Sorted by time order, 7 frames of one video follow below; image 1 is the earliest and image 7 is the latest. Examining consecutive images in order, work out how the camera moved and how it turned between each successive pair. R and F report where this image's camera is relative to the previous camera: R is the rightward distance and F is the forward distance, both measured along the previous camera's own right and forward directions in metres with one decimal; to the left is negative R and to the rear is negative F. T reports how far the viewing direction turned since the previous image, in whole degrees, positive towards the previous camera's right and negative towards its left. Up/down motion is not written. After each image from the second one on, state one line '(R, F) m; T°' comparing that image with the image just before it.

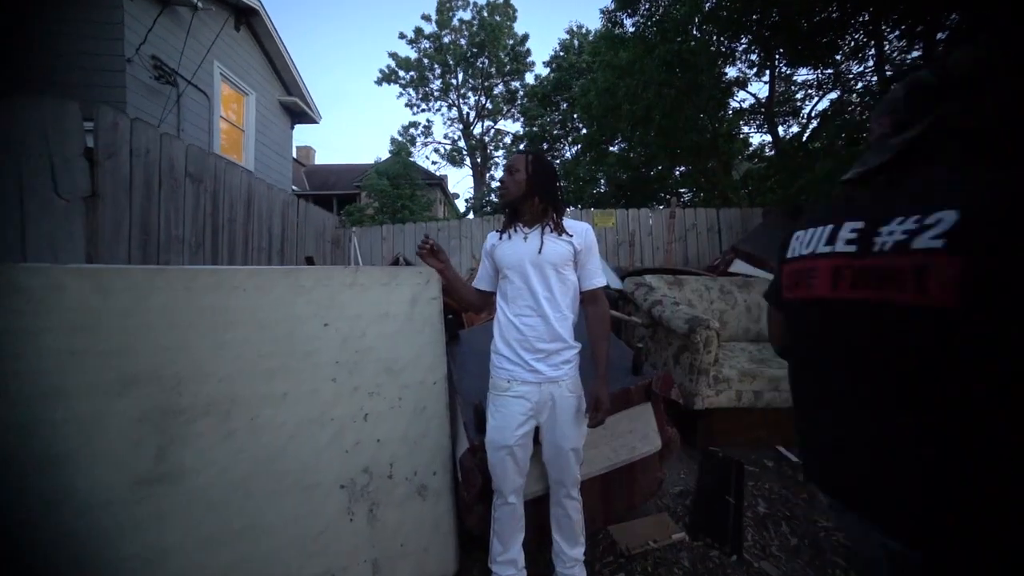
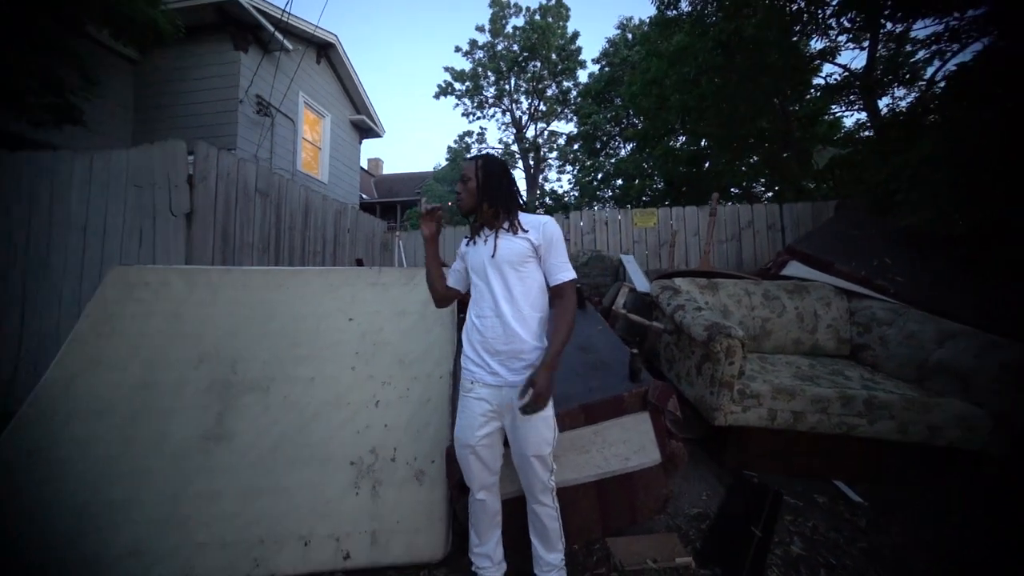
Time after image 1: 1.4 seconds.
(+0.4, 0.0) m; -10°
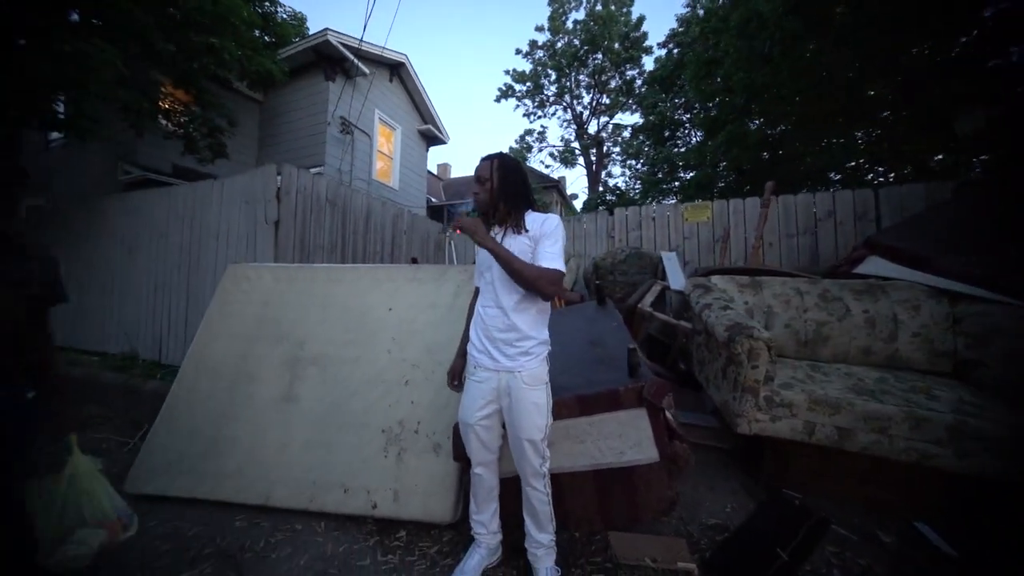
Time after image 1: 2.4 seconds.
(+0.4, -0.1) m; -12°
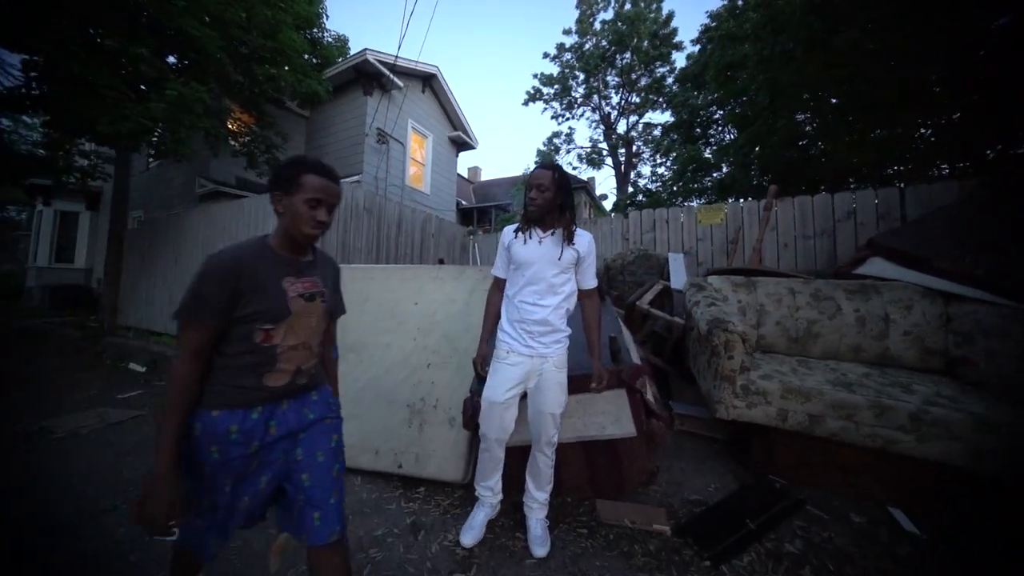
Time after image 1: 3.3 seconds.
(+0.2, -0.4) m; -5°
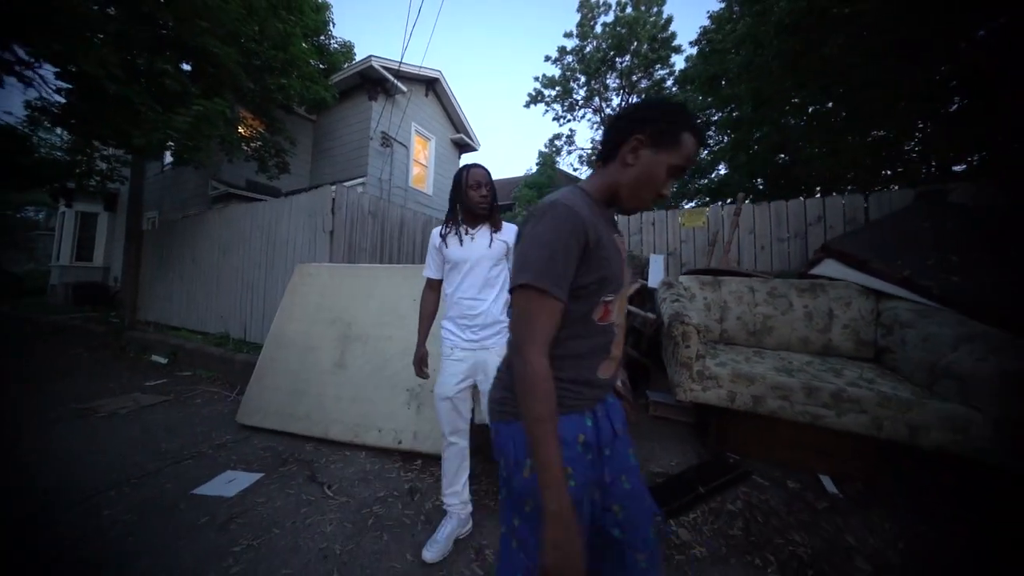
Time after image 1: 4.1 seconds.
(+0.2, -0.4) m; -1°
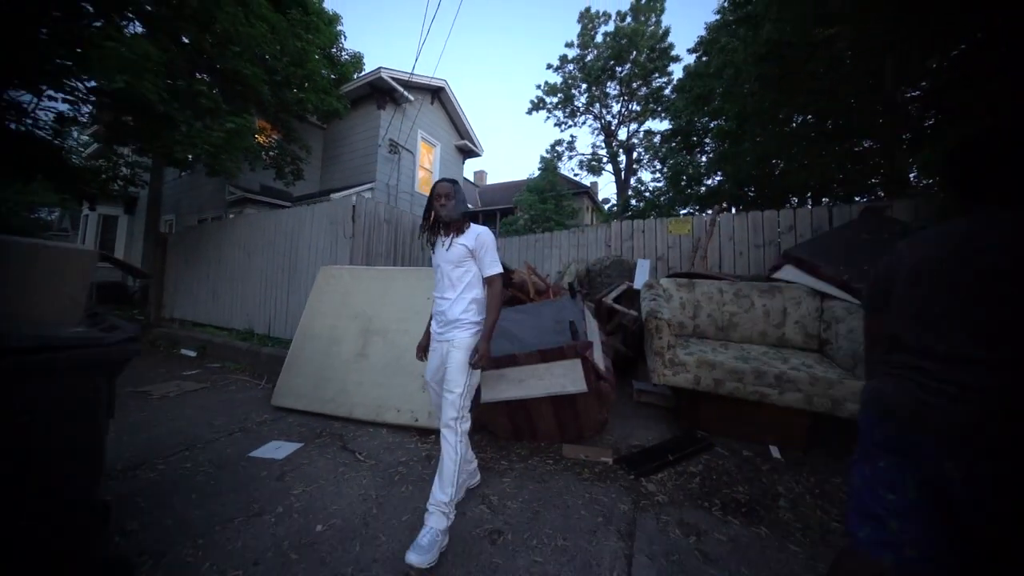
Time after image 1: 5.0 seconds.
(0.0, -0.5) m; 0°
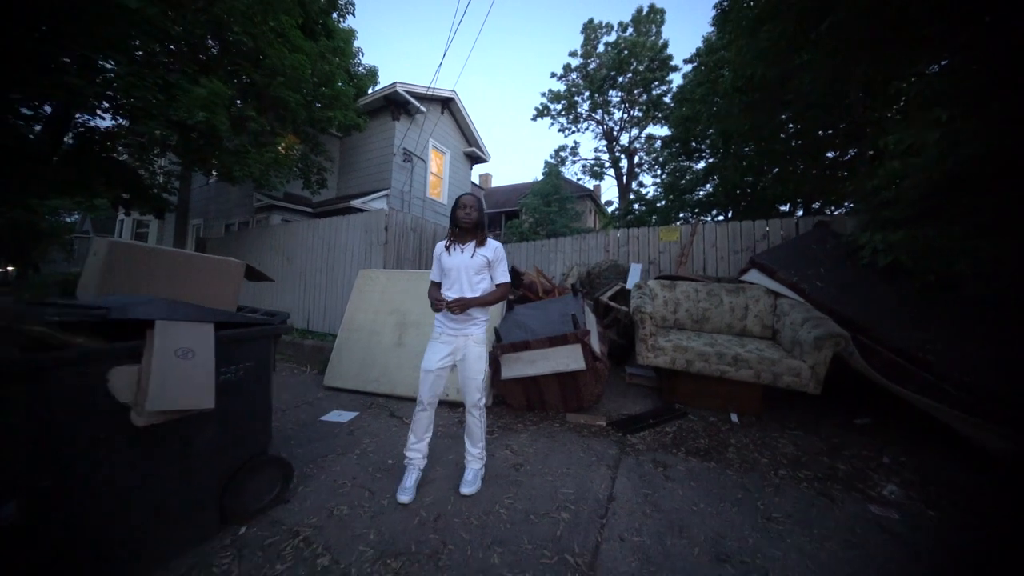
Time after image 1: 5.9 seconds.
(-0.1, -0.8) m; -1°
